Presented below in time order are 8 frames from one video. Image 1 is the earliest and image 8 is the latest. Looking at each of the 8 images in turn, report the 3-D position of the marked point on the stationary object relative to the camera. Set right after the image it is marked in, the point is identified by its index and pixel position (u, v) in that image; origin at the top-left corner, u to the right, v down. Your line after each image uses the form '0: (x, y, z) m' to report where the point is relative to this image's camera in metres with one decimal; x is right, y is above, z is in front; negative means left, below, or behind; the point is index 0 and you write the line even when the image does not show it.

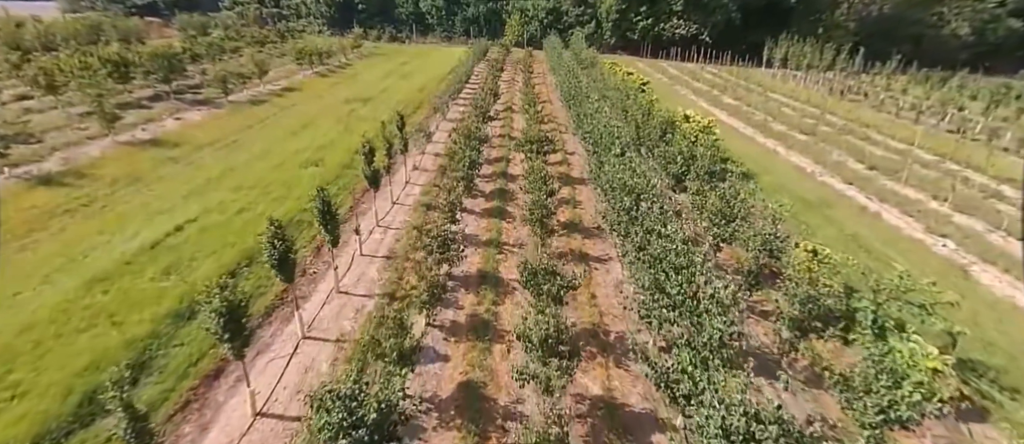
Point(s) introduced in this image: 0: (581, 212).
0: (+3.0, +0.4, +19.8) m
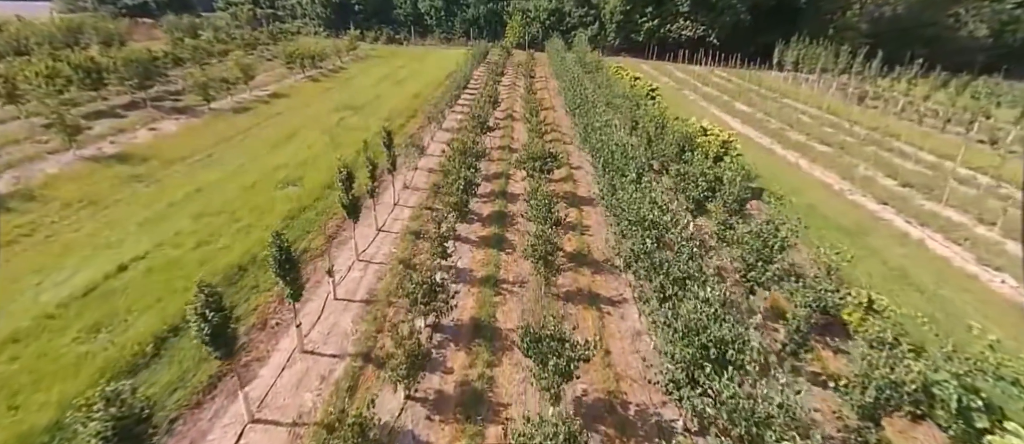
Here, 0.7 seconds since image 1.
0: (+3.0, -0.7, +17.7) m
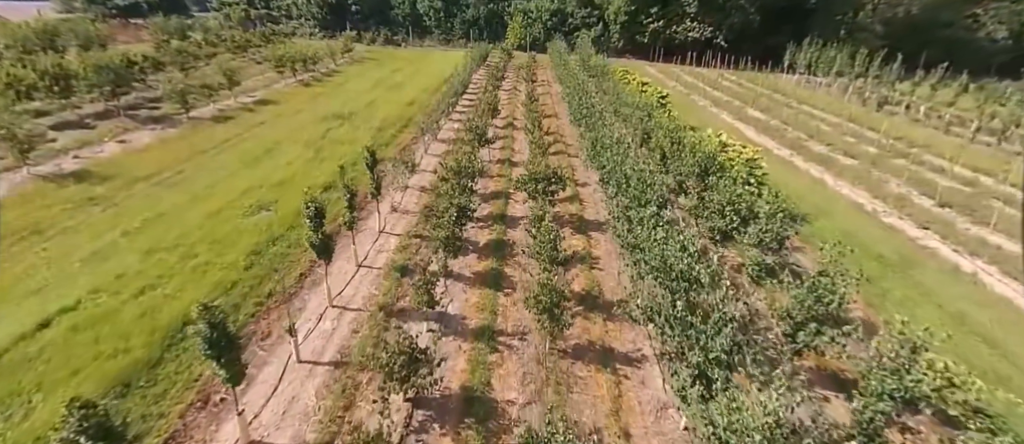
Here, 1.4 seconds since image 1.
0: (+3.0, -1.9, +15.5) m
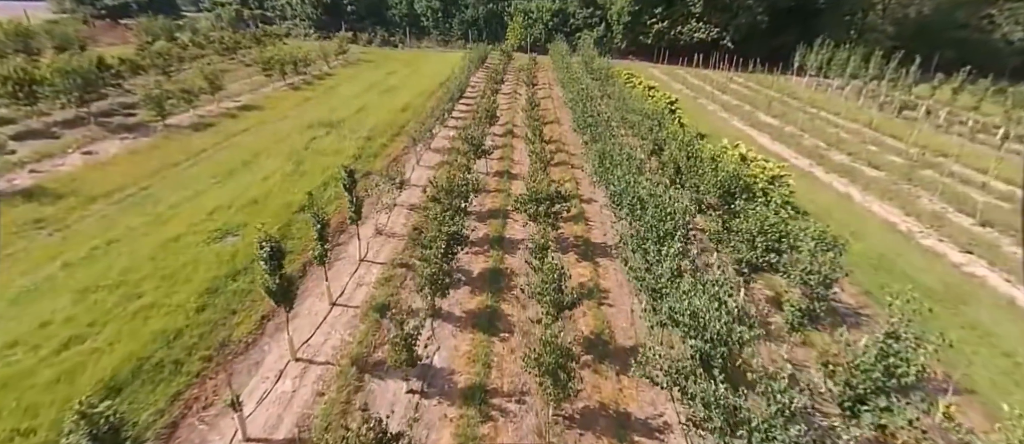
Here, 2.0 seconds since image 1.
0: (+2.9, -2.8, +13.5) m
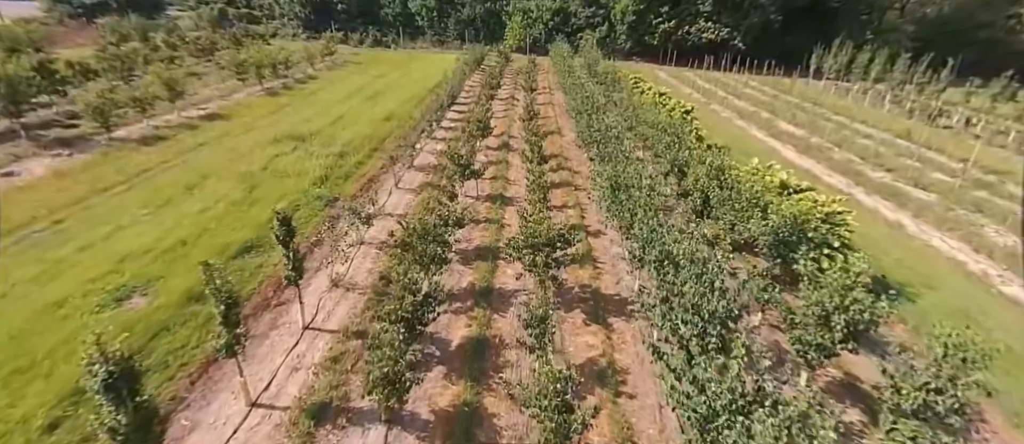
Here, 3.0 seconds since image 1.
0: (+2.6, -4.3, +10.0) m
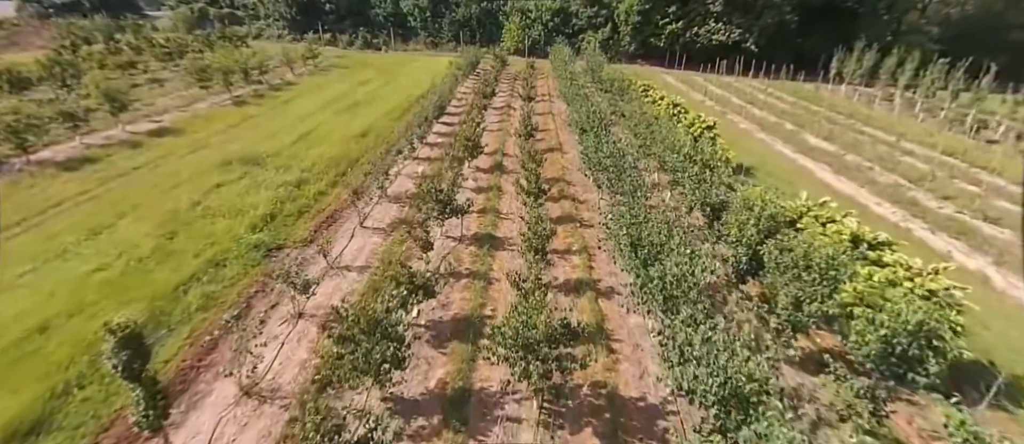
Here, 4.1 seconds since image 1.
0: (+2.3, -6.1, +6.1) m
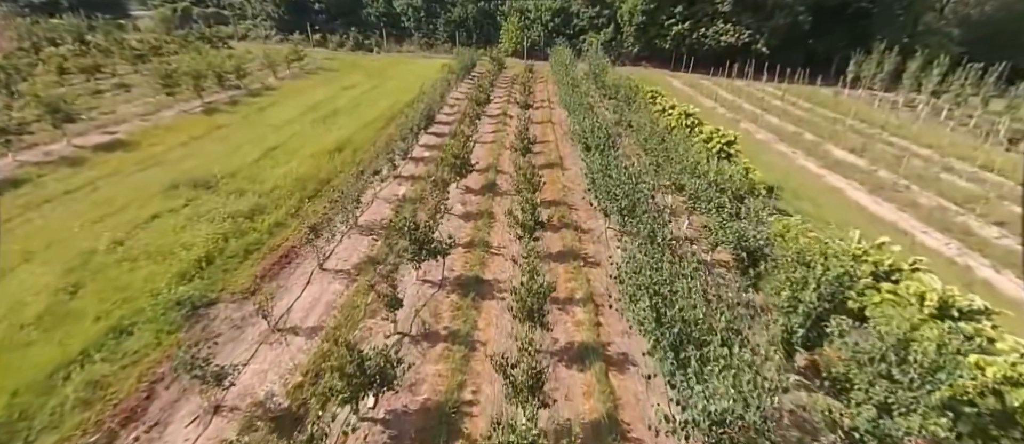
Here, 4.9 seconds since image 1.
0: (+1.9, -7.4, +3.2) m
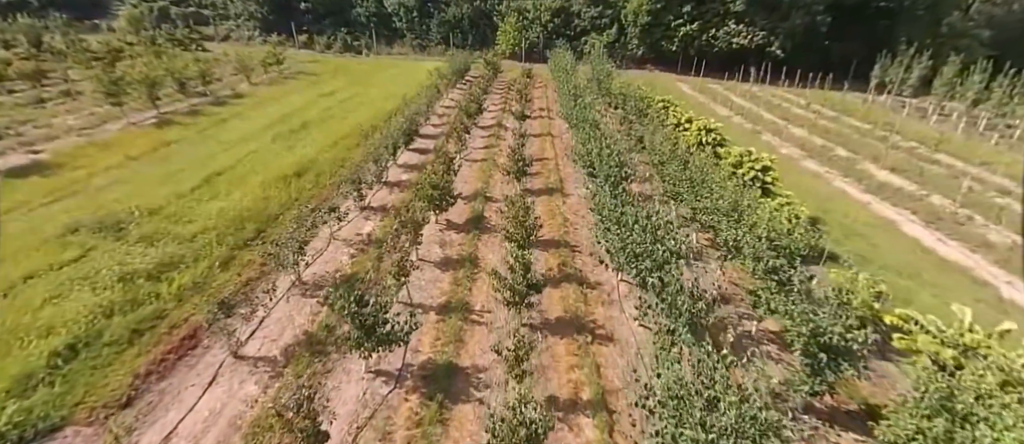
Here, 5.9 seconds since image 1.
0: (+1.5, -9.1, -0.5) m
